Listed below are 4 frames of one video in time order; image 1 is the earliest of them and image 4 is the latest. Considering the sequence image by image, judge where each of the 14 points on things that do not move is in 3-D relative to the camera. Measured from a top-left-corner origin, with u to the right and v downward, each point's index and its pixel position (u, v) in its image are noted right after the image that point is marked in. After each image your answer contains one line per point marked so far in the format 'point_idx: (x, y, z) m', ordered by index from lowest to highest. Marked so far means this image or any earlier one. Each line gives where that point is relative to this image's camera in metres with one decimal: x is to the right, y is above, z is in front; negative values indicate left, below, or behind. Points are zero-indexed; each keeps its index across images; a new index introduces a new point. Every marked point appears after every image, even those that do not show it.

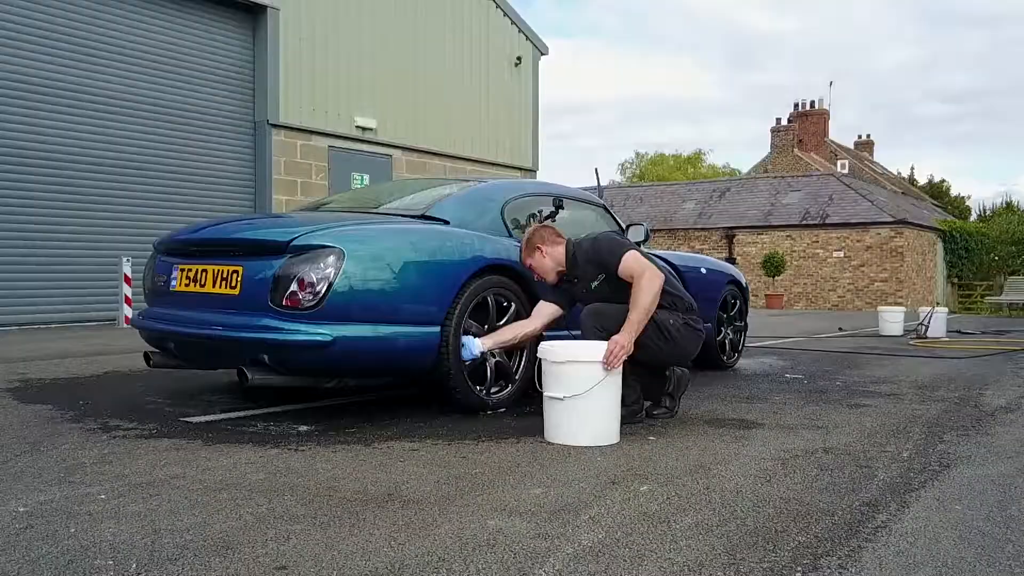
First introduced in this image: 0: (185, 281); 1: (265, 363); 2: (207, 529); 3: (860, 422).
0: (-1.7, 0.0, +4.0) m
1: (-1.2, -0.4, +3.6) m
2: (-0.9, -0.7, +2.3) m
3: (+1.9, -0.7, +4.2) m
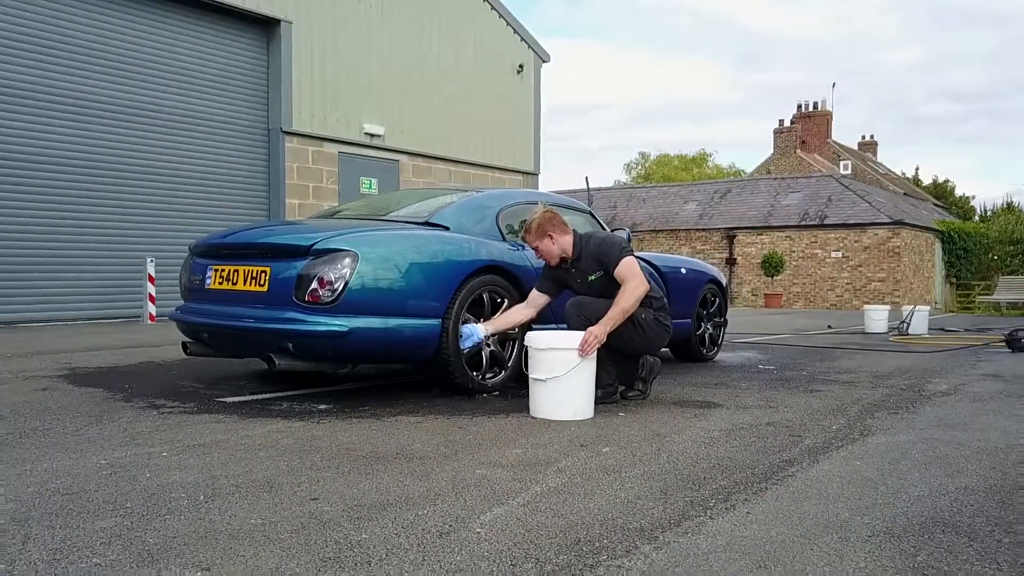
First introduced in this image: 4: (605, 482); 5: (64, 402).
0: (-1.7, 0.0, +4.7) m
1: (-1.2, -0.3, +4.3) m
2: (-1.0, -0.7, +3.0) m
3: (+1.8, -0.7, +4.8) m
4: (+0.3, -0.7, +2.9) m
5: (-2.6, -0.7, +4.6) m
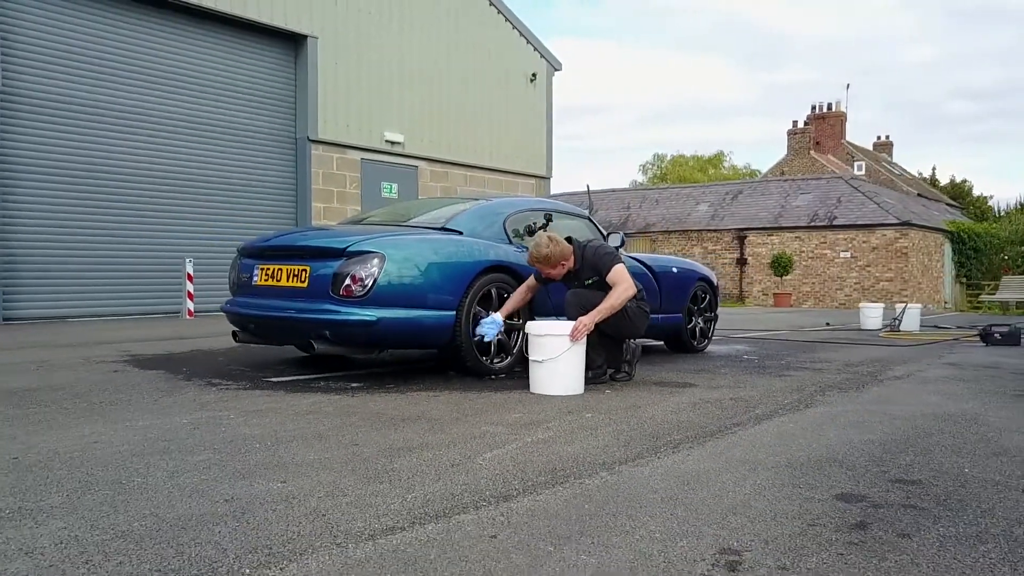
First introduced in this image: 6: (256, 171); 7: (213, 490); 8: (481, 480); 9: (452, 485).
0: (-1.7, +0.1, +5.5) m
1: (-1.2, -0.3, +5.1) m
2: (-1.0, -0.7, +3.8) m
3: (+1.9, -0.7, +5.6) m
4: (+0.3, -0.7, +3.6) m
5: (-2.6, -0.6, +5.4) m
6: (-4.5, +2.0, +13.5) m
7: (-1.0, -0.7, +2.7) m
8: (-0.1, -0.7, +2.8) m
9: (-0.2, -0.7, +2.8) m
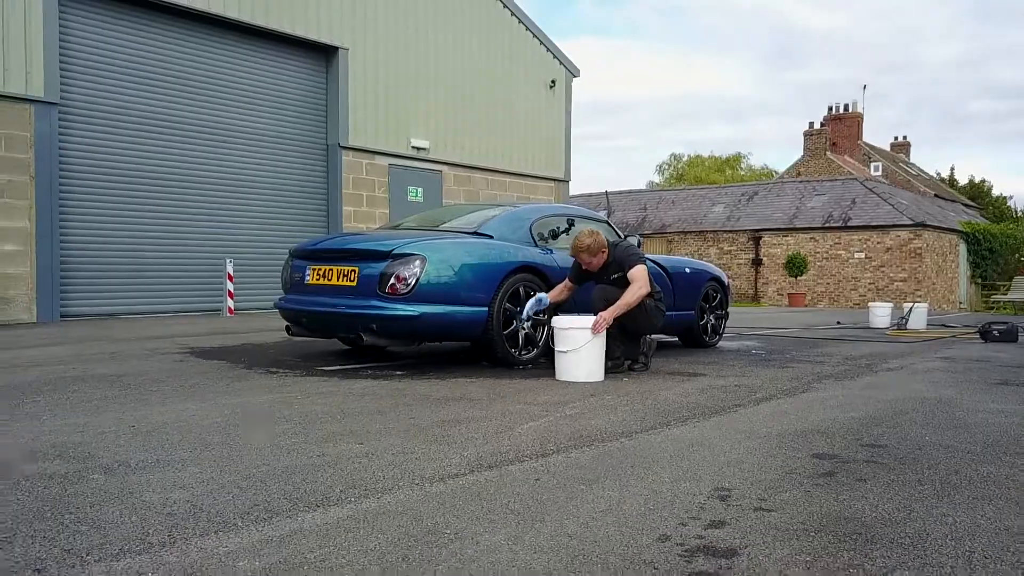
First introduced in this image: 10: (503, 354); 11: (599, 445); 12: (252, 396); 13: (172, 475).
0: (-1.5, +0.1, +6.1) m
1: (-1.0, -0.3, +5.7) m
2: (-0.8, -0.7, +4.4) m
3: (+2.1, -0.7, +6.1) m
4: (+0.5, -0.7, +4.2) m
5: (-2.4, -0.6, +6.0) m
6: (-4.1, +2.0, +14.2) m
7: (-0.9, -0.7, +3.3) m
8: (0.0, -0.7, +3.4) m
9: (-0.1, -0.7, +3.4) m
10: (-0.1, -0.5, +6.1) m
11: (+0.4, -0.7, +3.4) m
12: (-1.6, -0.7, +4.8) m
13: (-1.3, -0.7, +2.9) m
